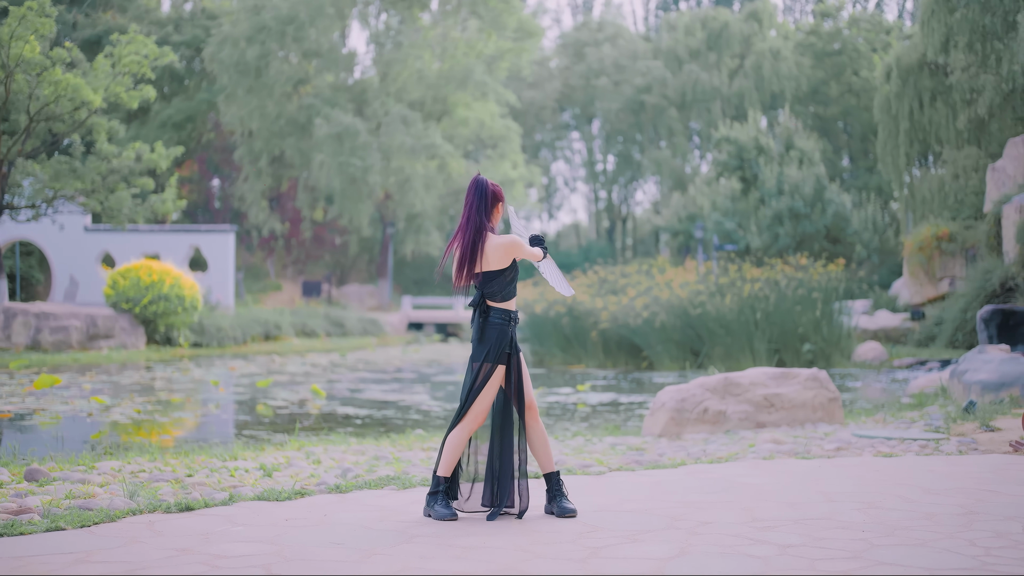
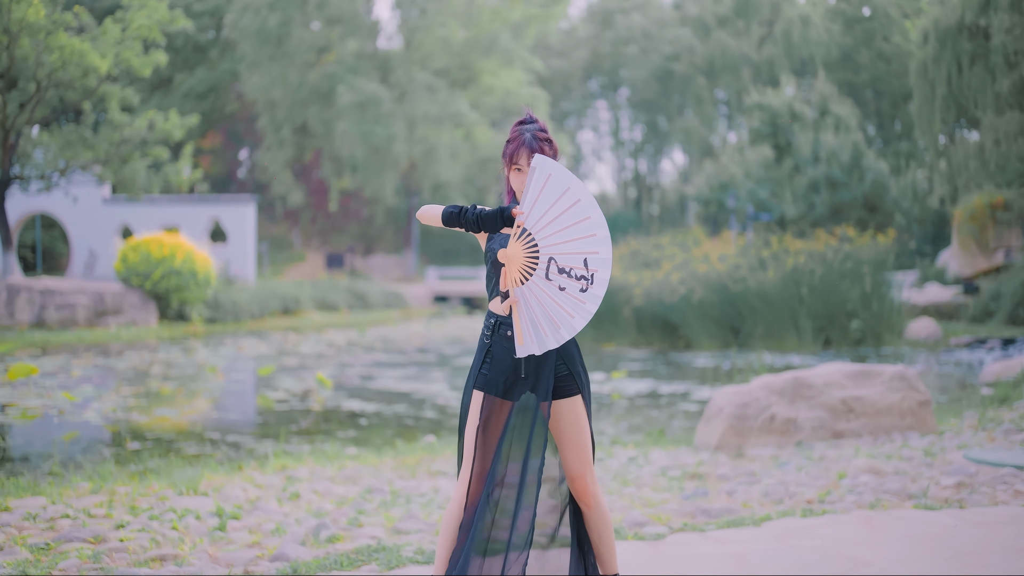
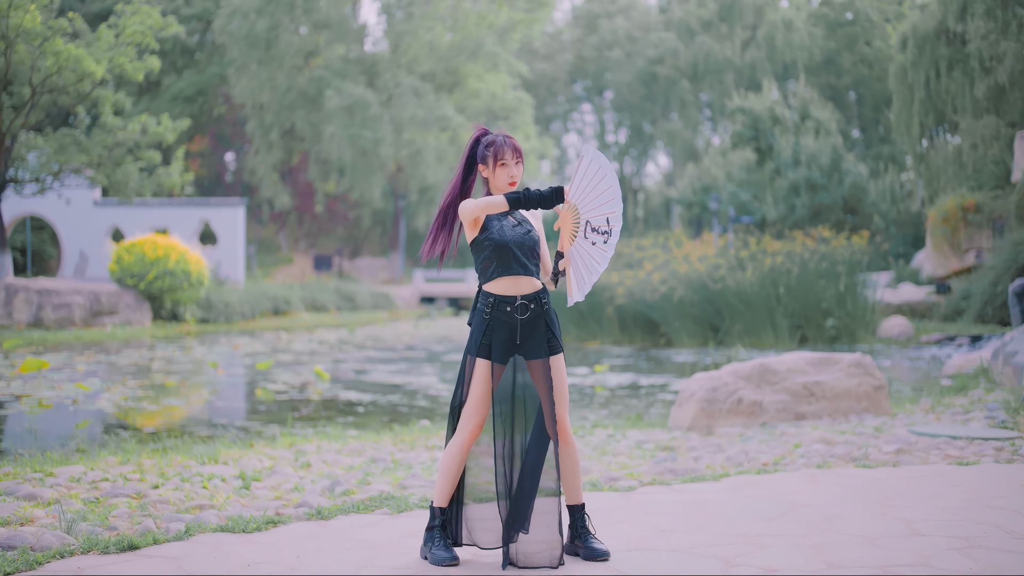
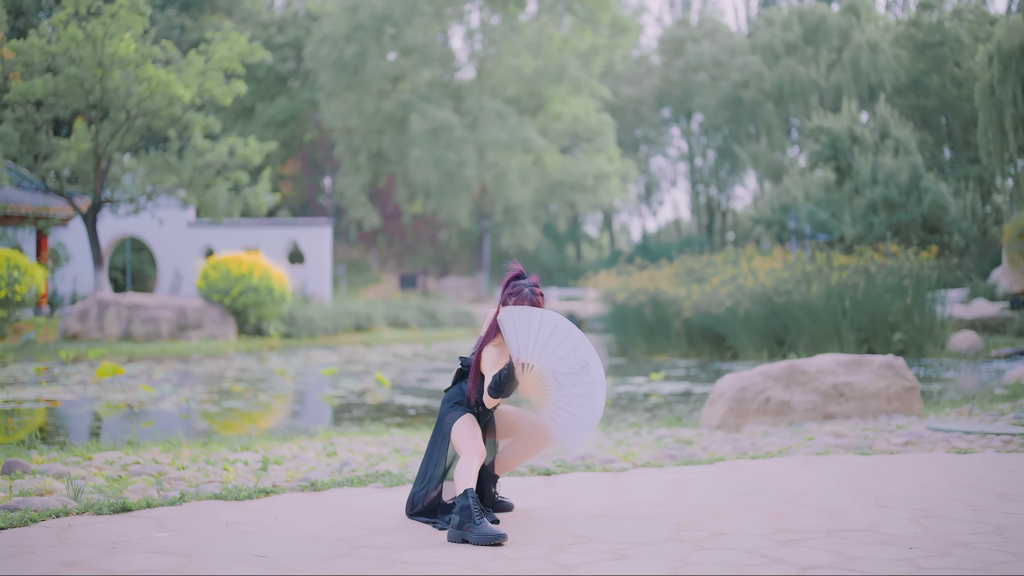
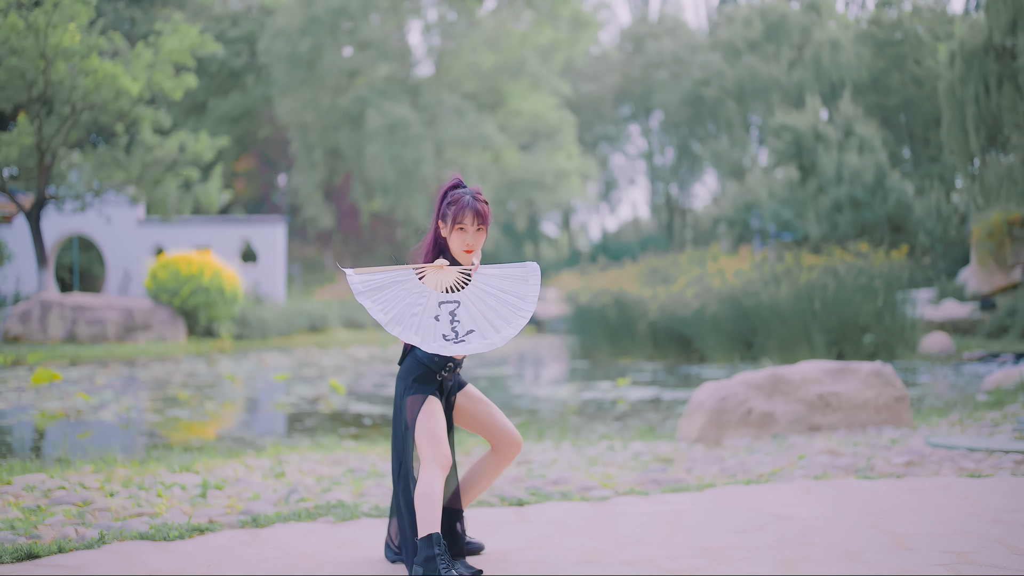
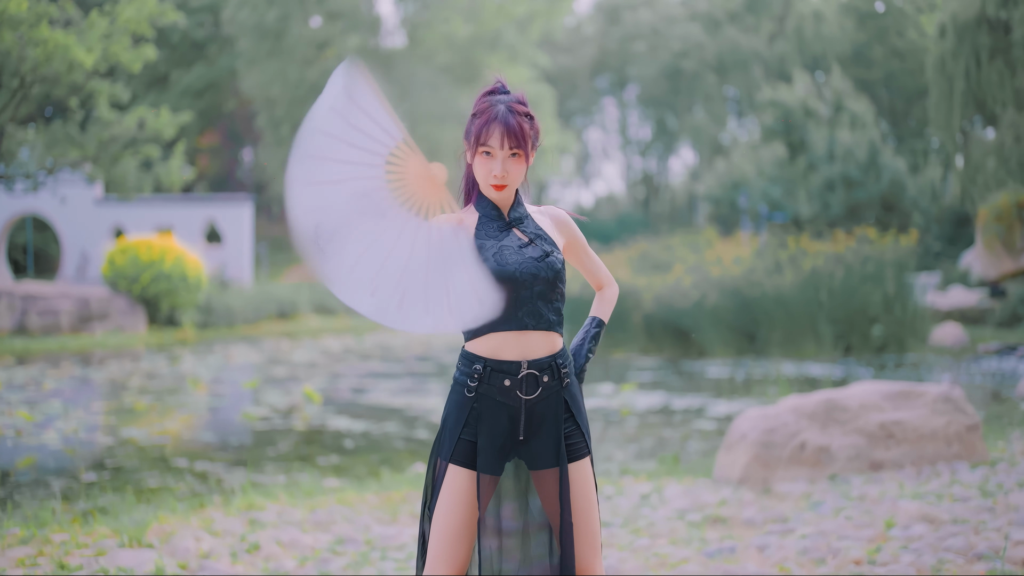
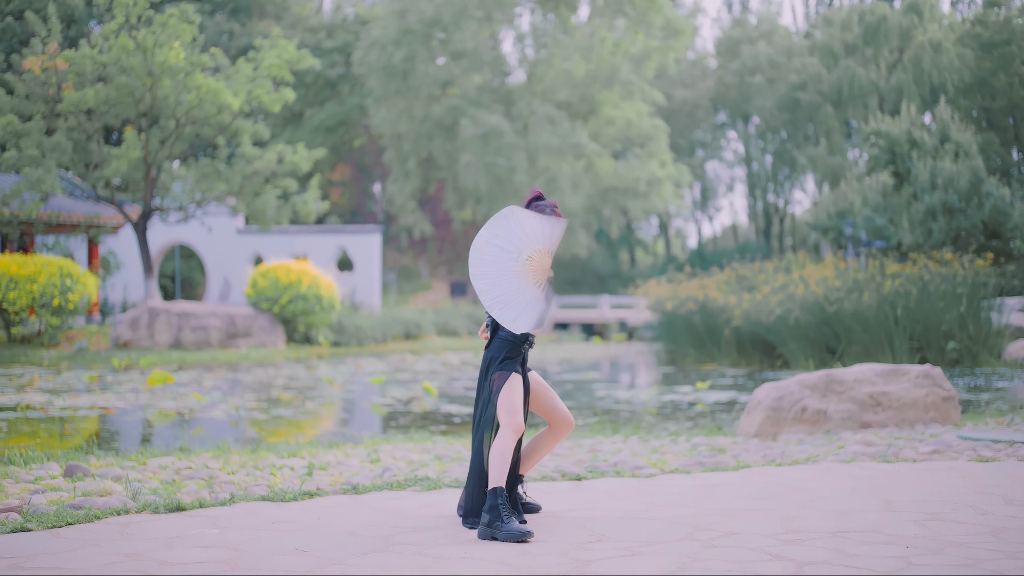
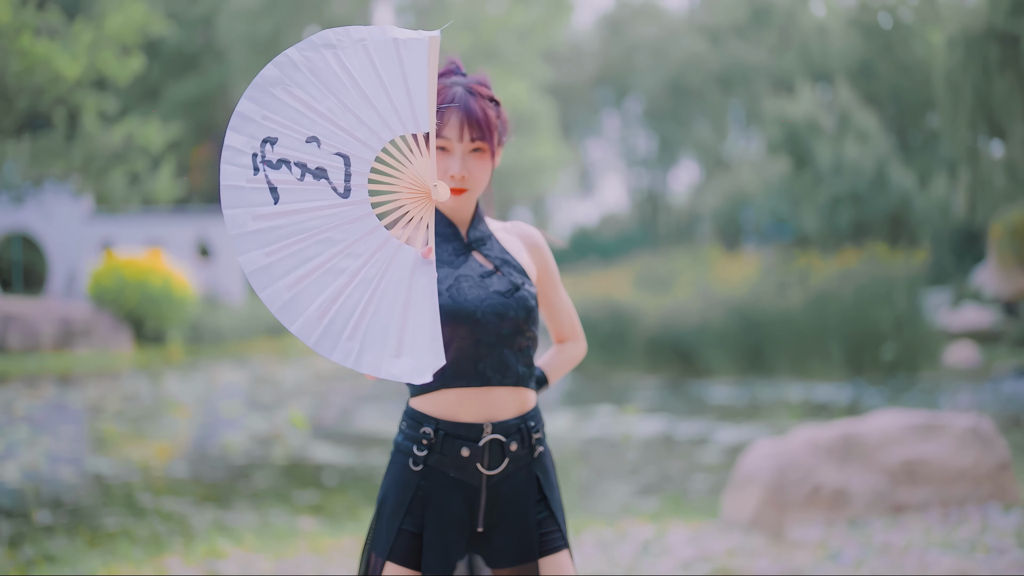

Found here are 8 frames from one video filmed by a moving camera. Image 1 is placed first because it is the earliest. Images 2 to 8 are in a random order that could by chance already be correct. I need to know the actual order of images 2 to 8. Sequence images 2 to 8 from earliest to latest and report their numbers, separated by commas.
3, 2, 6, 8, 5, 4, 7
